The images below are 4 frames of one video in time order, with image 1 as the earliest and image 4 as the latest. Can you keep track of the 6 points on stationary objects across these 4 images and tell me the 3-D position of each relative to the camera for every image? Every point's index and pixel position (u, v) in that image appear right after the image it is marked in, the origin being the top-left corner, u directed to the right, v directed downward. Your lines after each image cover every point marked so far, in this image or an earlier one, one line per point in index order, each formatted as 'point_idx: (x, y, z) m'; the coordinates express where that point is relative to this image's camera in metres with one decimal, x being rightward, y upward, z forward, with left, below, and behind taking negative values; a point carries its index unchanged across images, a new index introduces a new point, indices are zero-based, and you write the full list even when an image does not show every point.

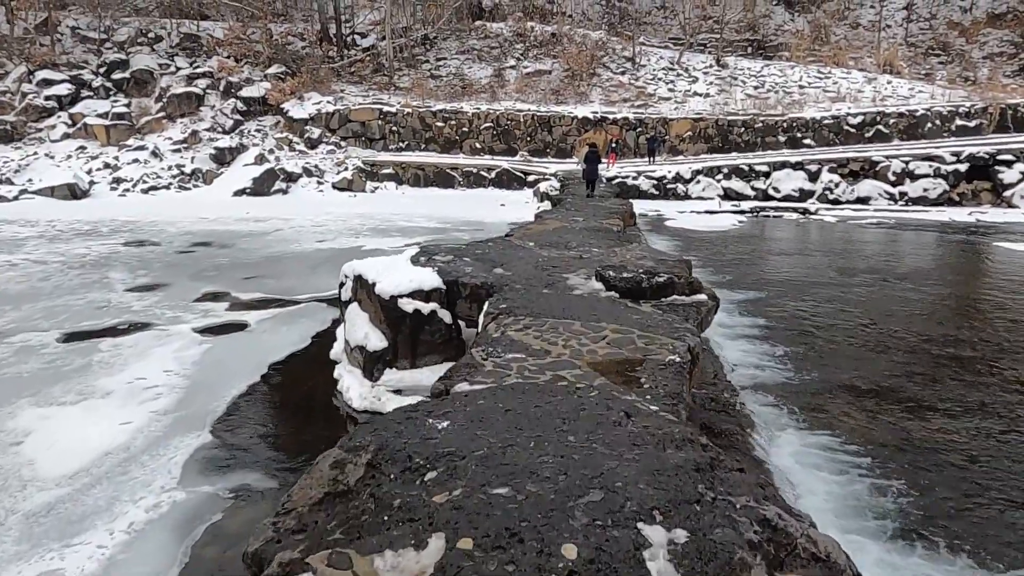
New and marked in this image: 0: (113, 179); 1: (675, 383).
0: (-11.4, +3.1, +18.9) m
1: (+0.7, -0.4, +2.8) m
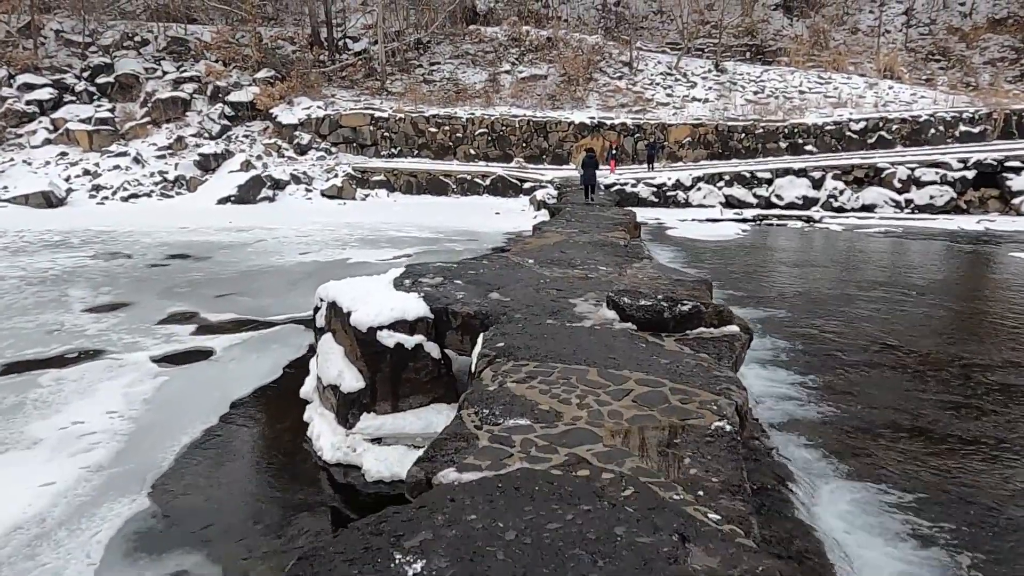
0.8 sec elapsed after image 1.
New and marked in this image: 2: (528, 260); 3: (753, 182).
0: (-11.5, +2.8, +18.2) m
1: (+0.7, -0.6, +2.1) m
2: (+0.2, +0.3, +6.0) m
3: (+6.3, +2.8, +17.4) m
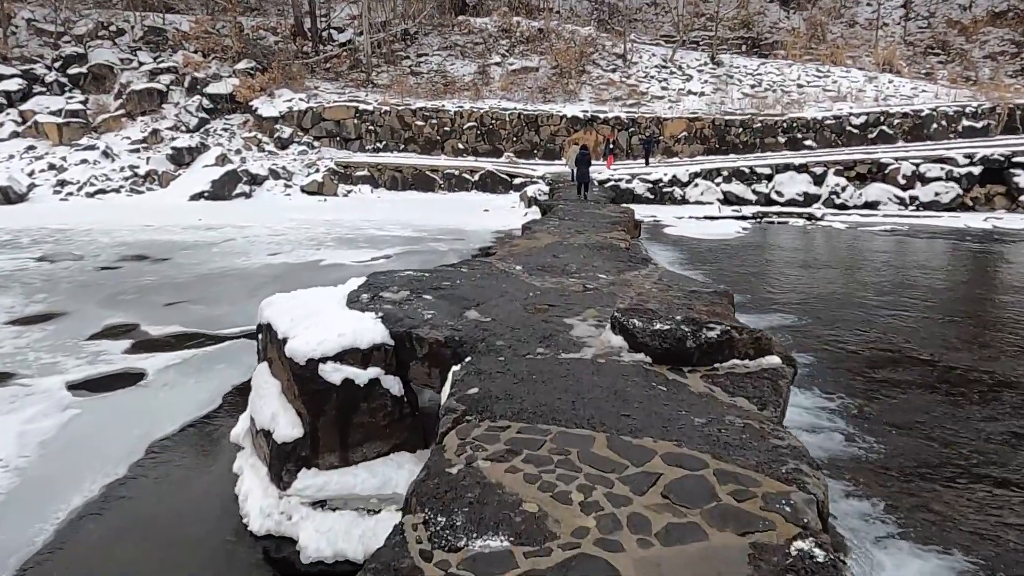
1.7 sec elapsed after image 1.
0: (-11.8, +2.8, +17.2) m
1: (+0.6, -0.7, +1.3) m
2: (0.0, +0.2, +5.2) m
3: (+6.1, +2.7, +16.6) m
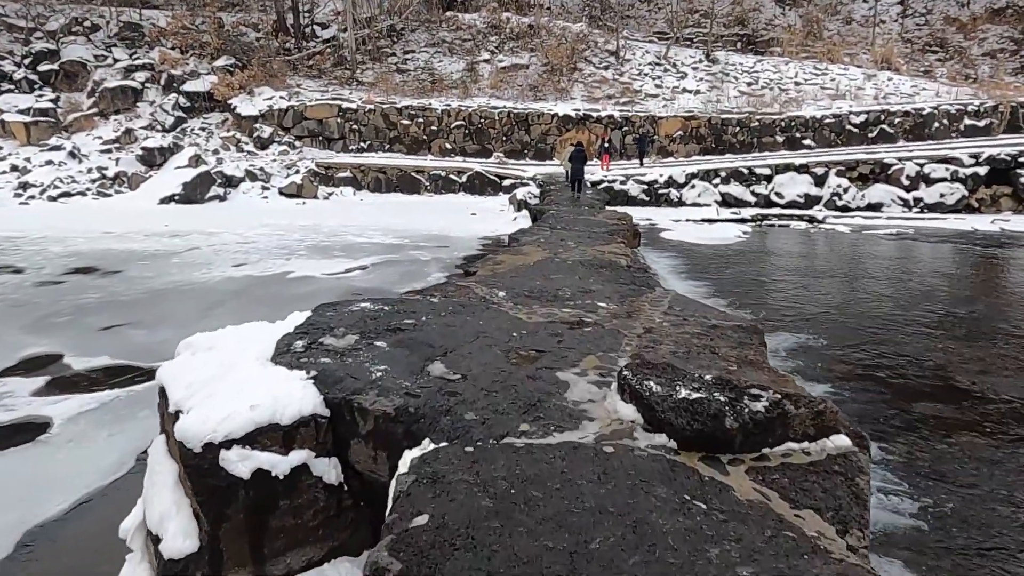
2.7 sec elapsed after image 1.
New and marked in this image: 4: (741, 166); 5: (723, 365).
0: (-12.0, +2.5, +16.2) m
1: (+0.5, -0.9, +0.4) m
2: (-0.1, 0.0, +4.3) m
3: (+5.8, +2.6, +15.8) m
4: (+5.6, +2.9, +16.0) m
5: (+1.0, -0.3, +3.0) m
